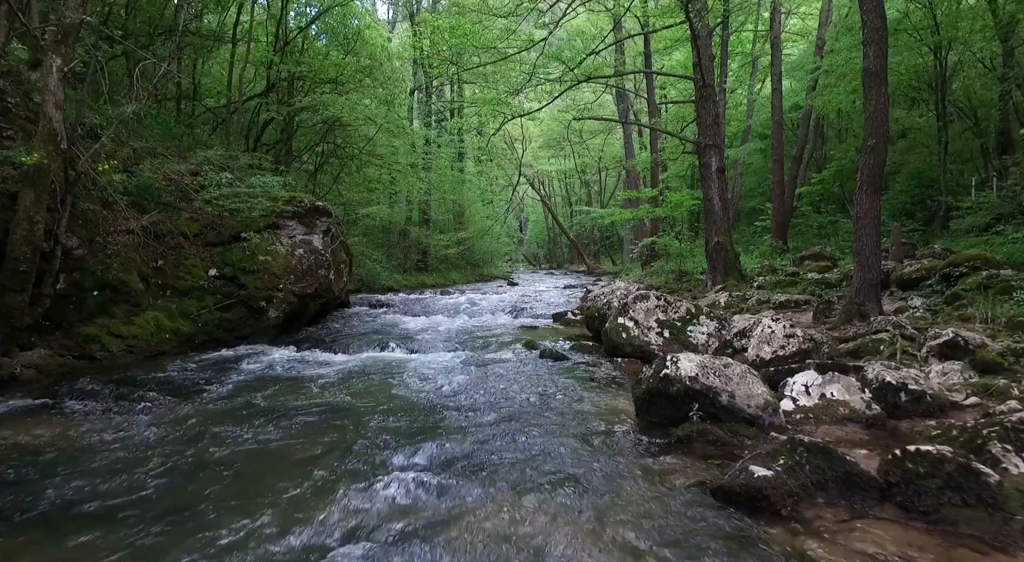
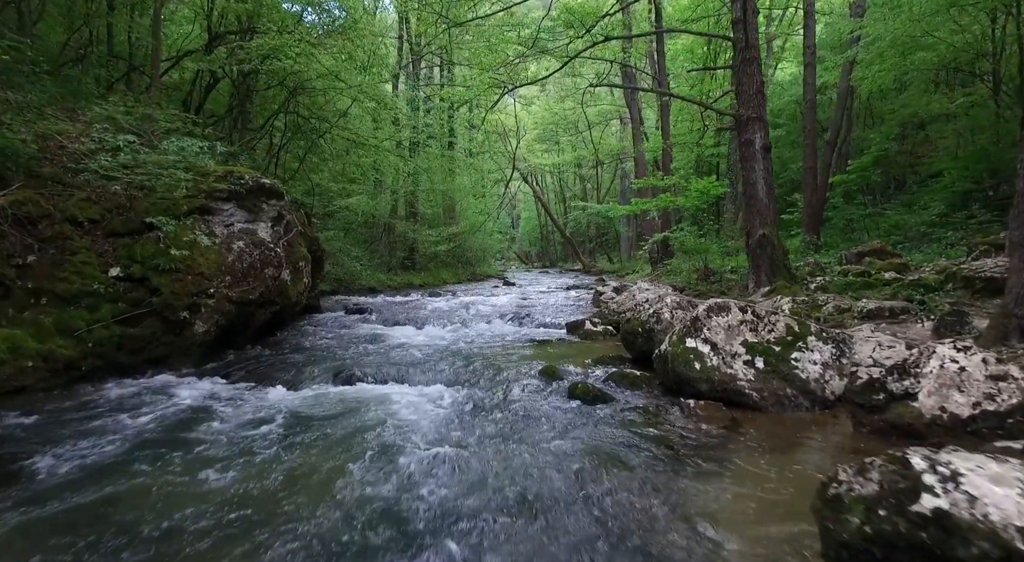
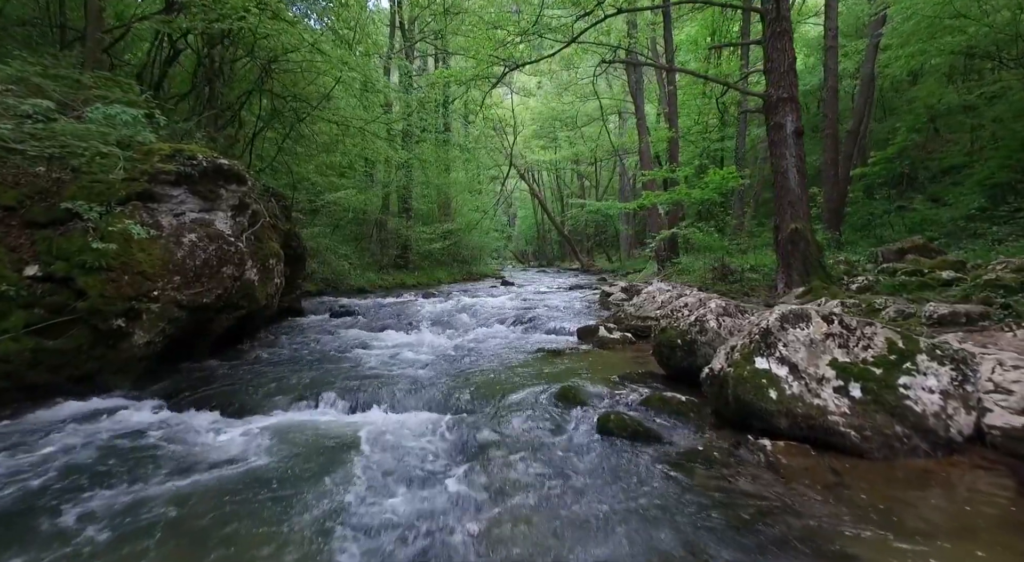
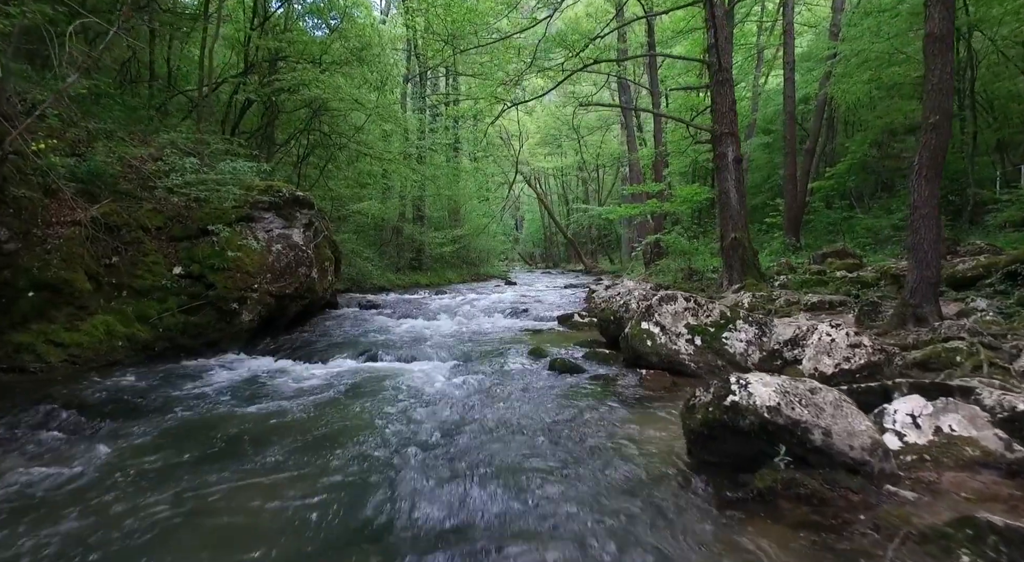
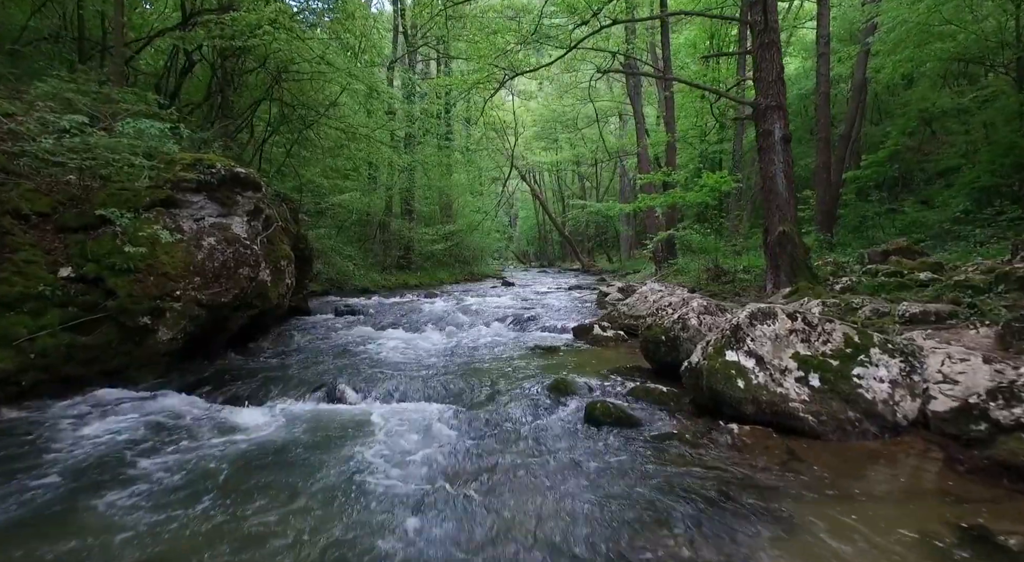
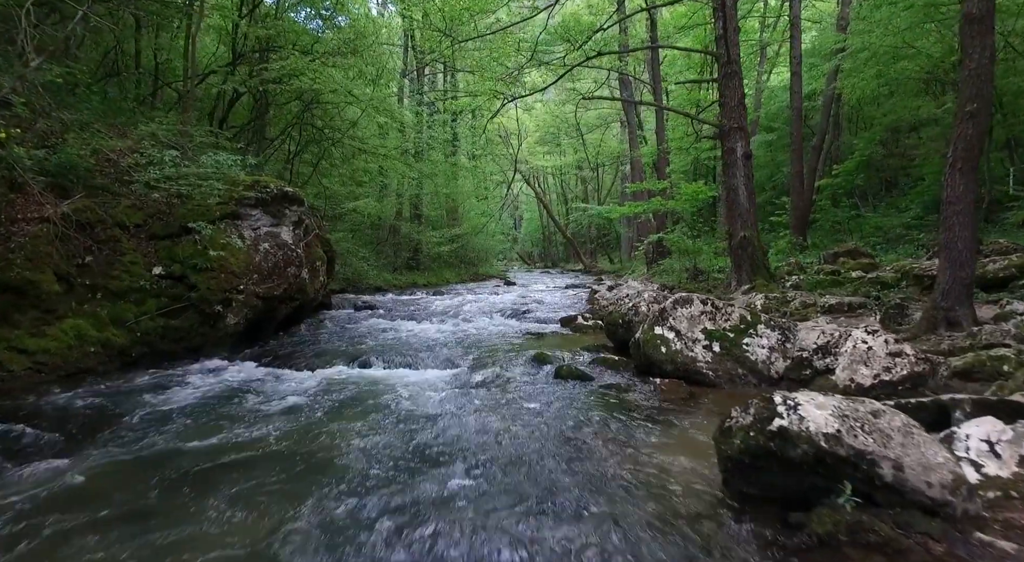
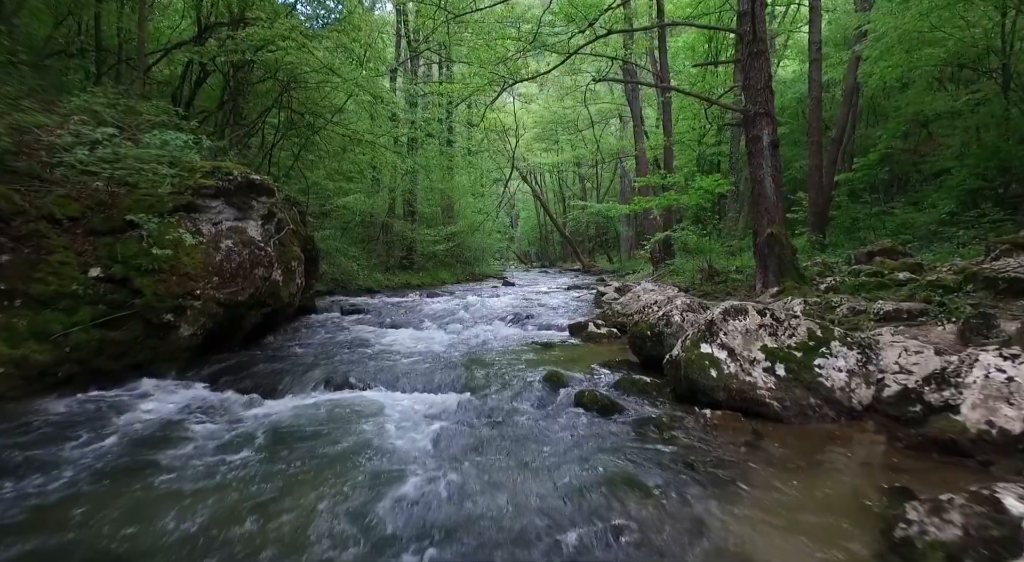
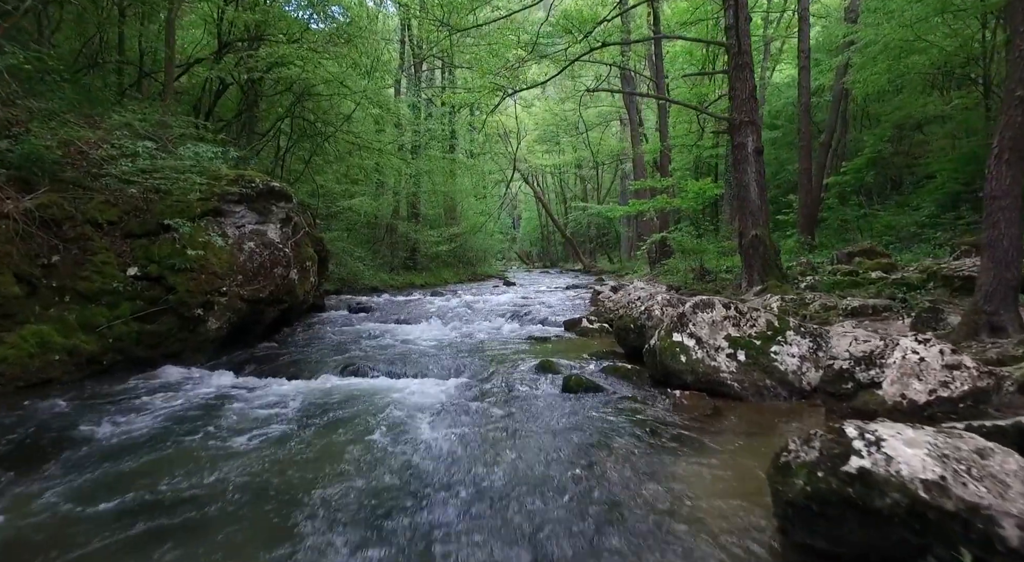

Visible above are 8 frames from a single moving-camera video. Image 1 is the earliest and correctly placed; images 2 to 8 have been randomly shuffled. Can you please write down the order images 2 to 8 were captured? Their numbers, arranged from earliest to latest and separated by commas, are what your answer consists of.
4, 6, 8, 2, 7, 5, 3
